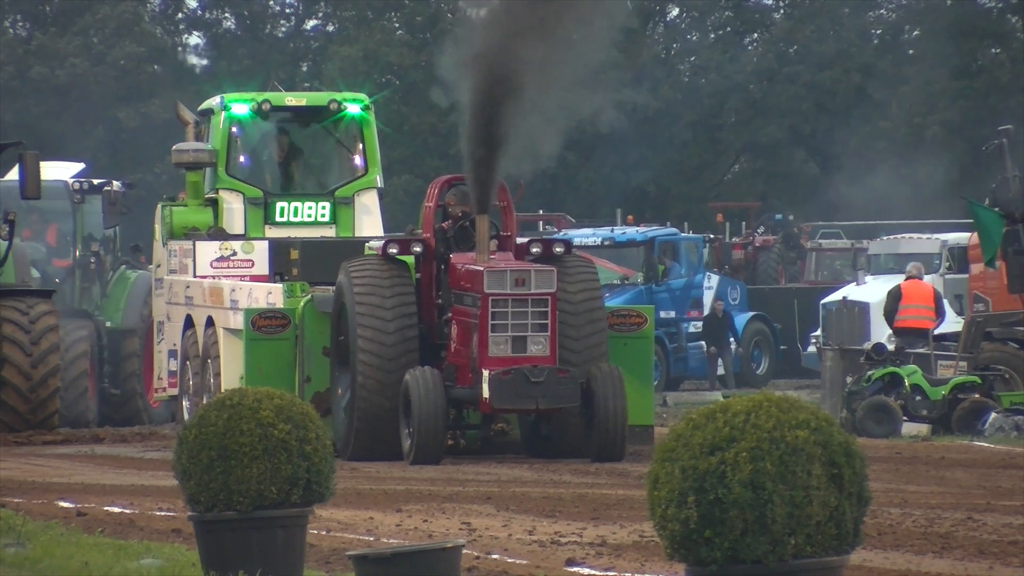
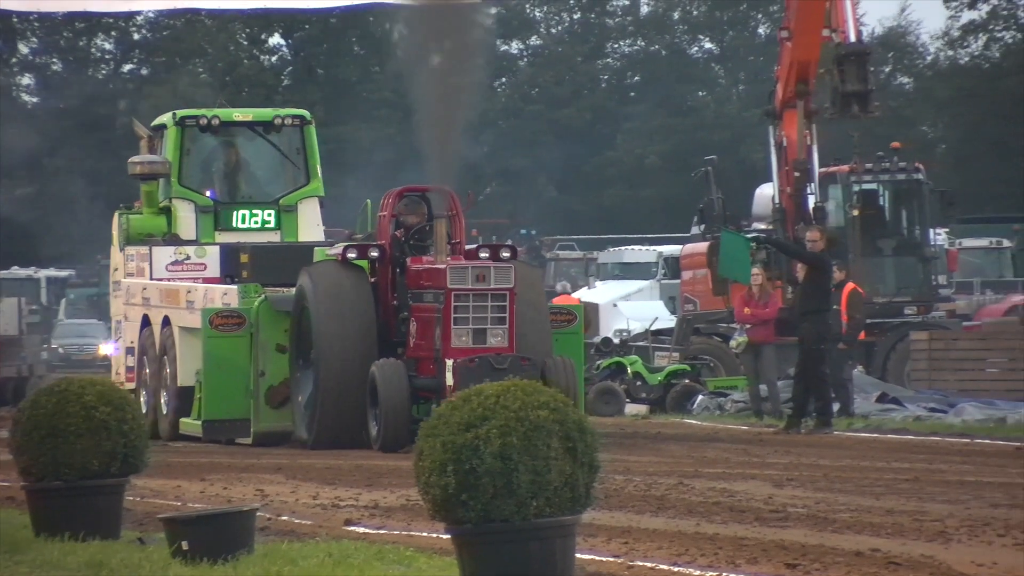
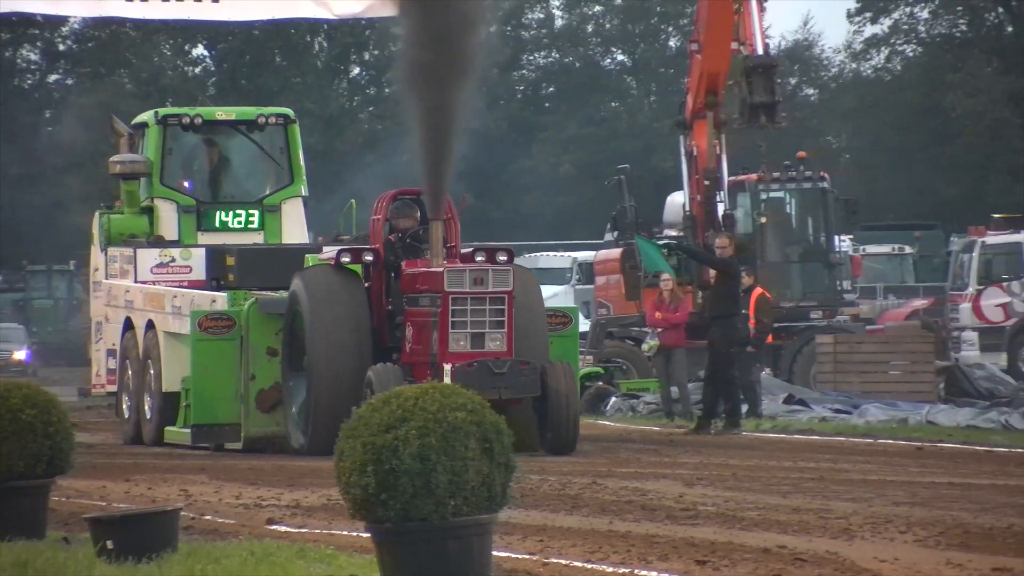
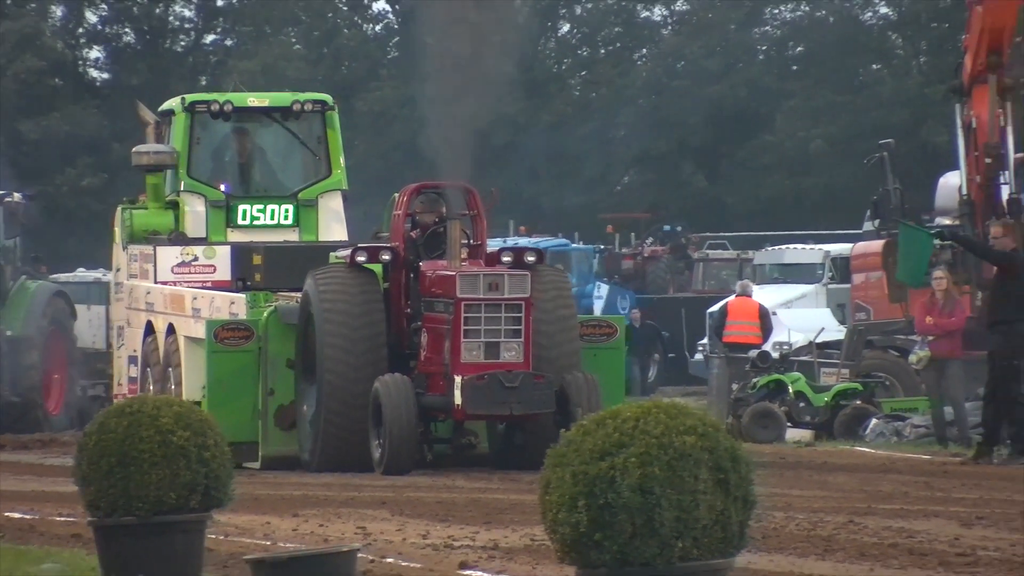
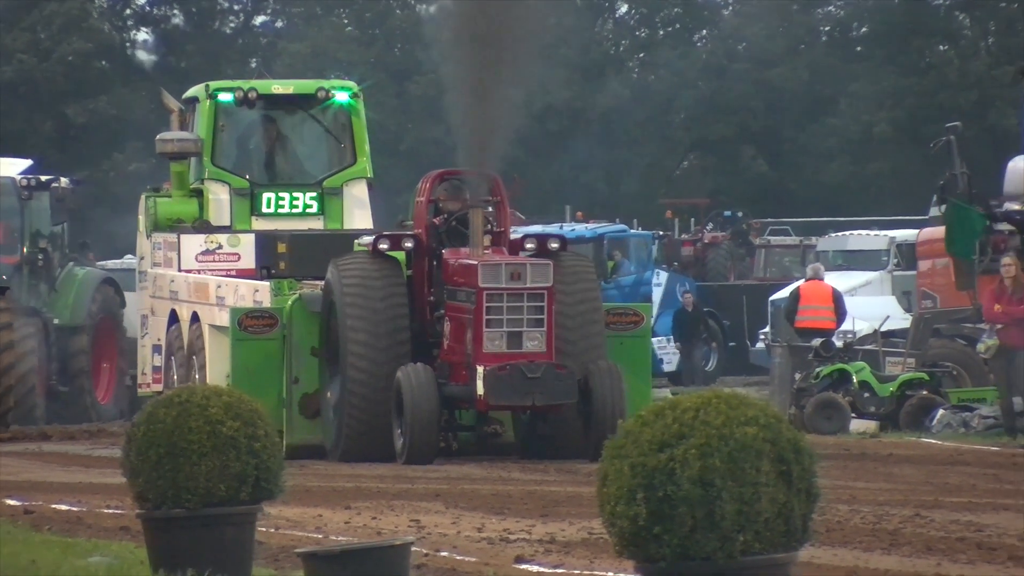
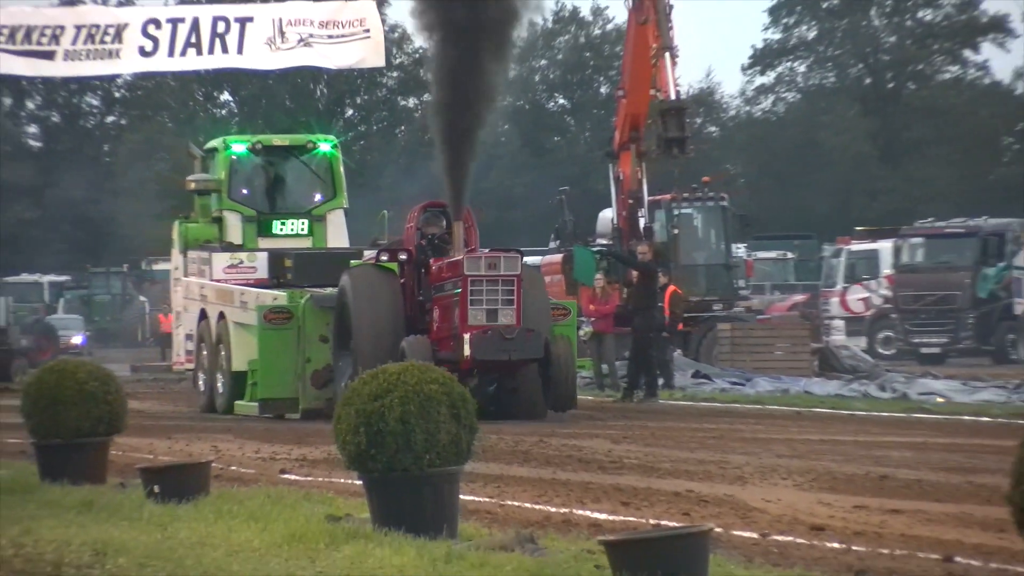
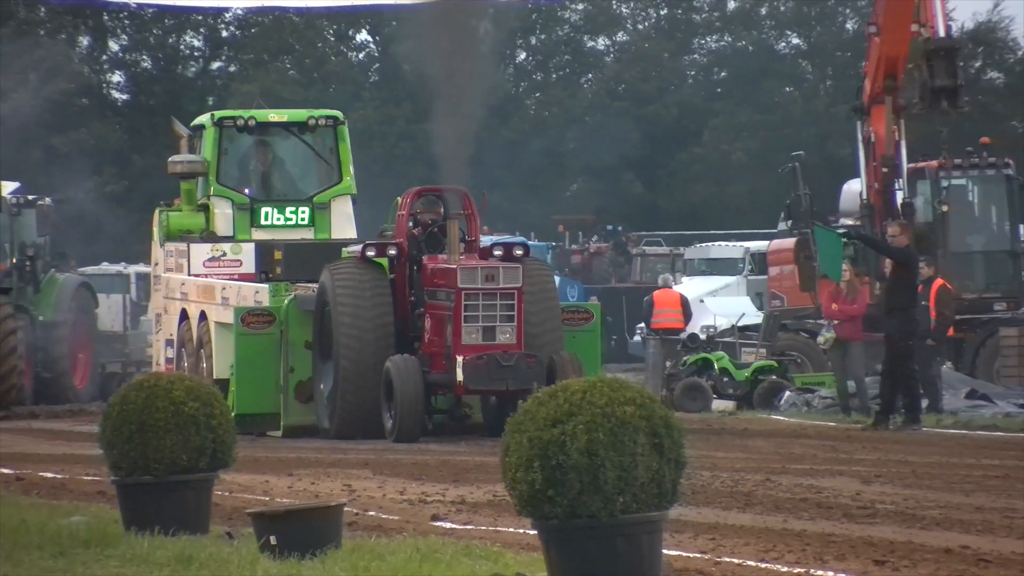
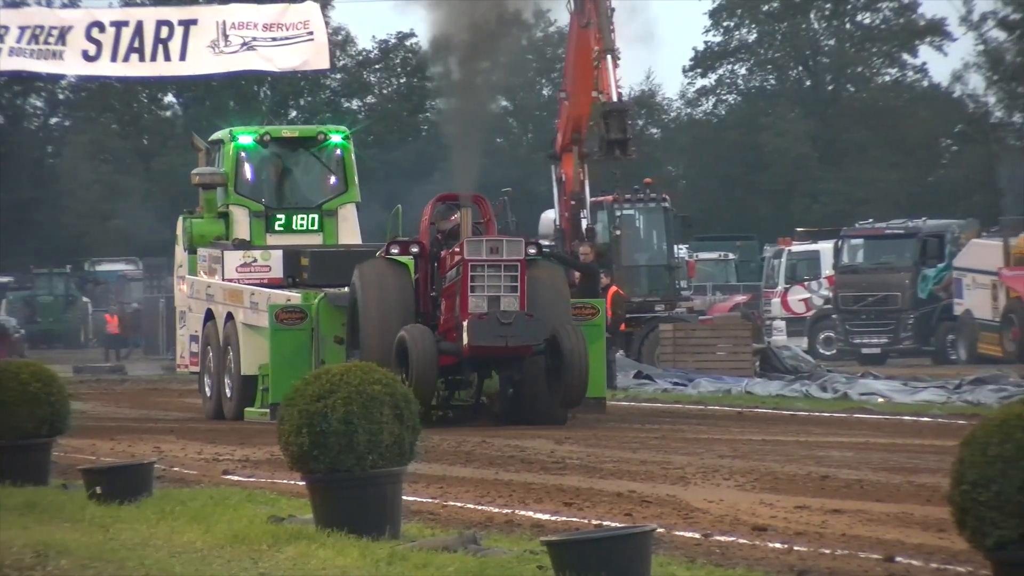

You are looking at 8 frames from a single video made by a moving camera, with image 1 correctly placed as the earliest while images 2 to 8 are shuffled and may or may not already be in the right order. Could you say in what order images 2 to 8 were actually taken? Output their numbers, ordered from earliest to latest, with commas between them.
5, 4, 7, 2, 3, 6, 8
